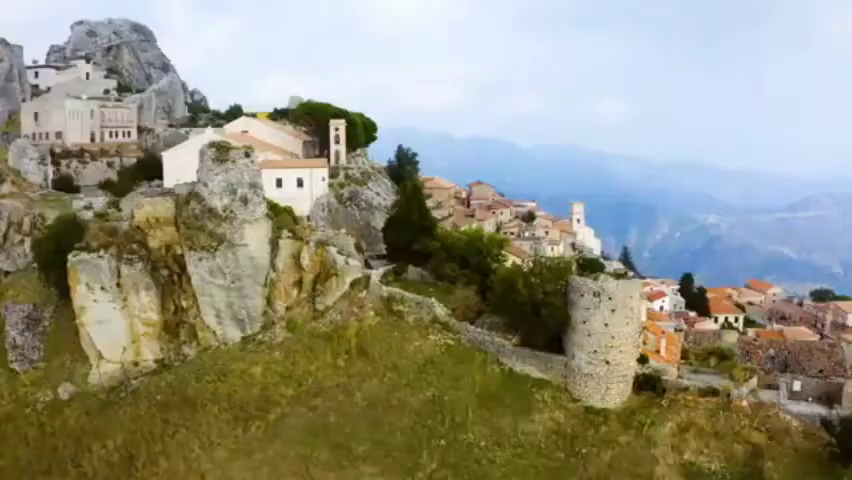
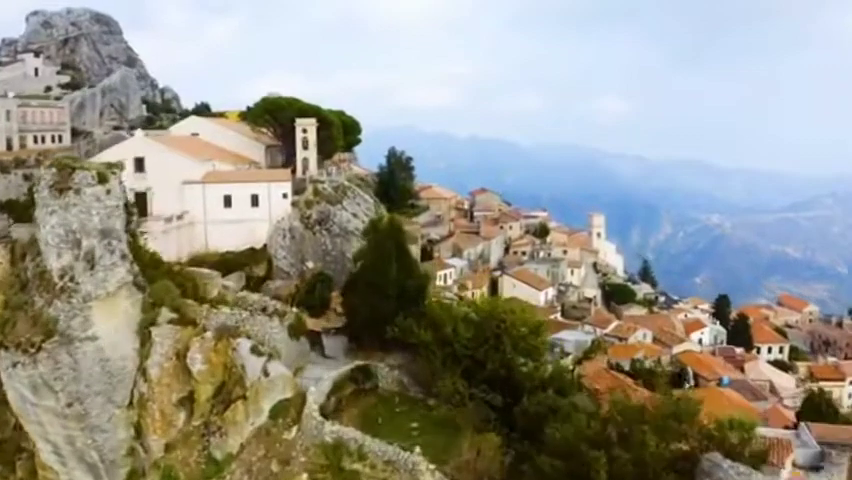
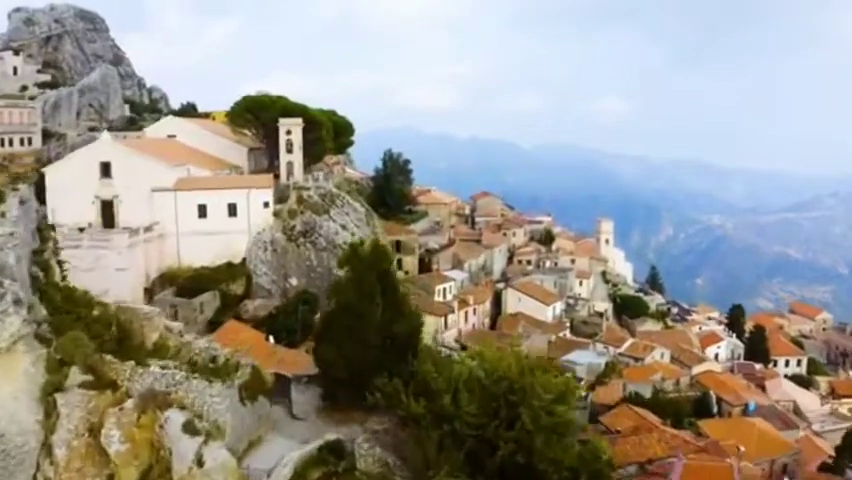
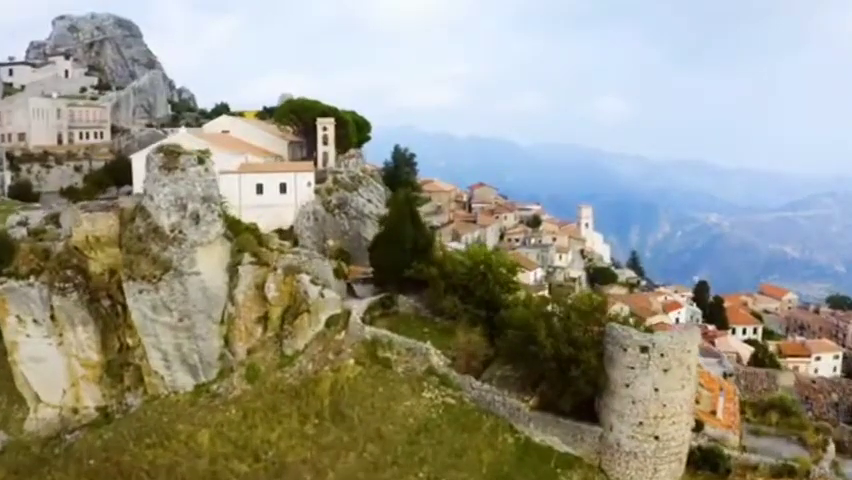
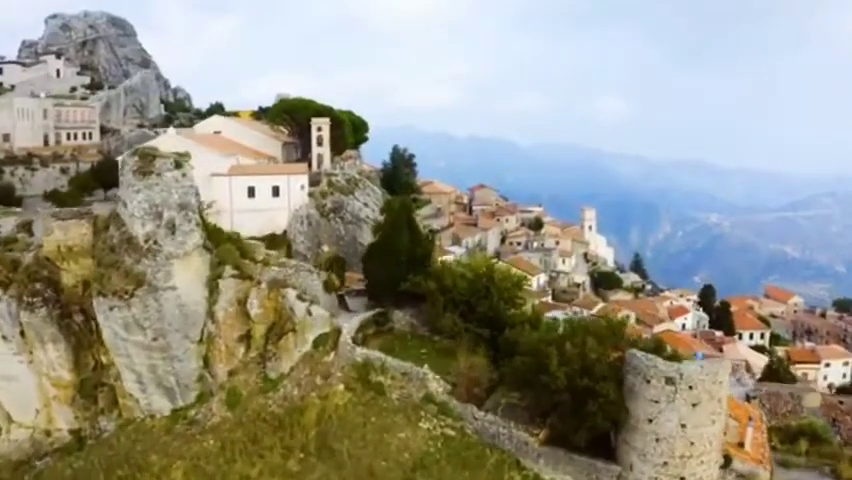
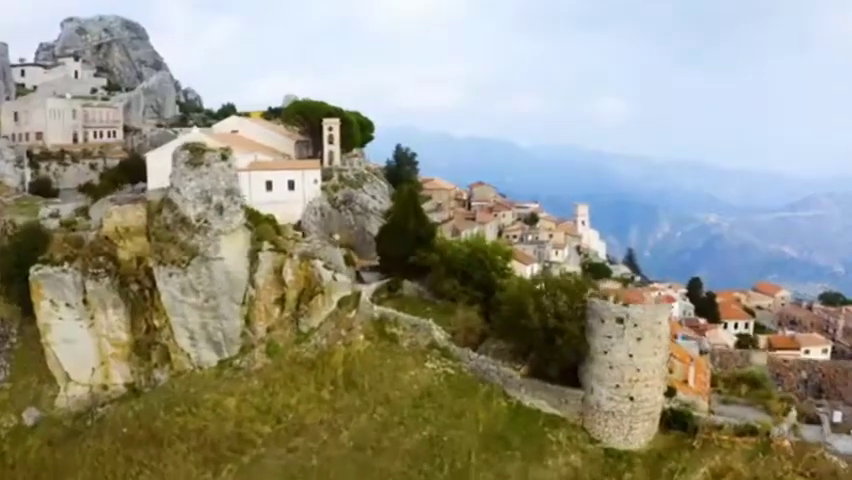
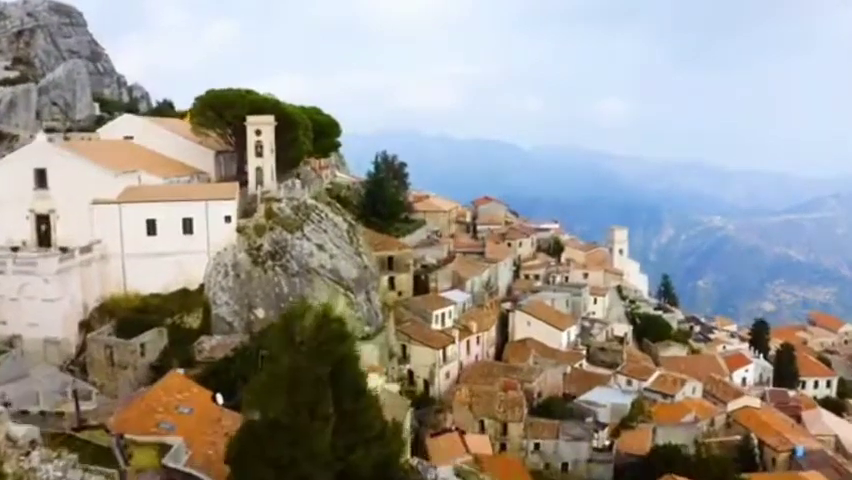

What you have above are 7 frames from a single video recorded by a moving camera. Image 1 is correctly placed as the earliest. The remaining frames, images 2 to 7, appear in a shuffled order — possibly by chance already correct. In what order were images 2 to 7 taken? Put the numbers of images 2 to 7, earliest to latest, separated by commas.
6, 4, 5, 2, 3, 7
